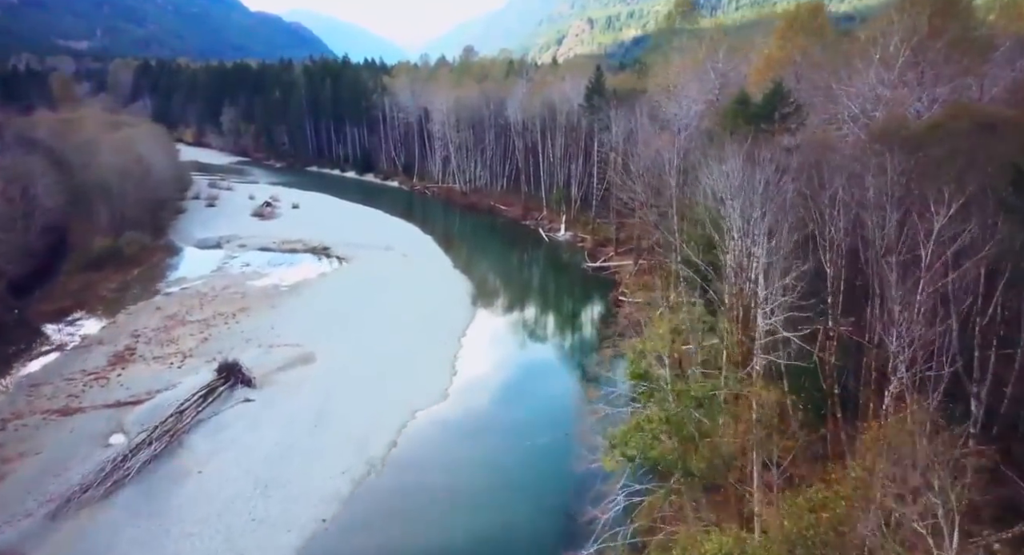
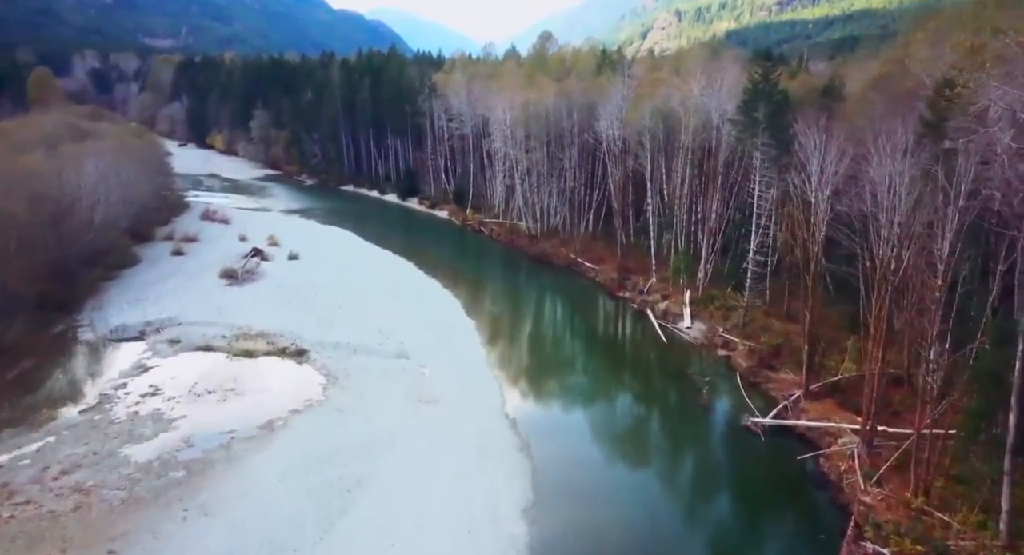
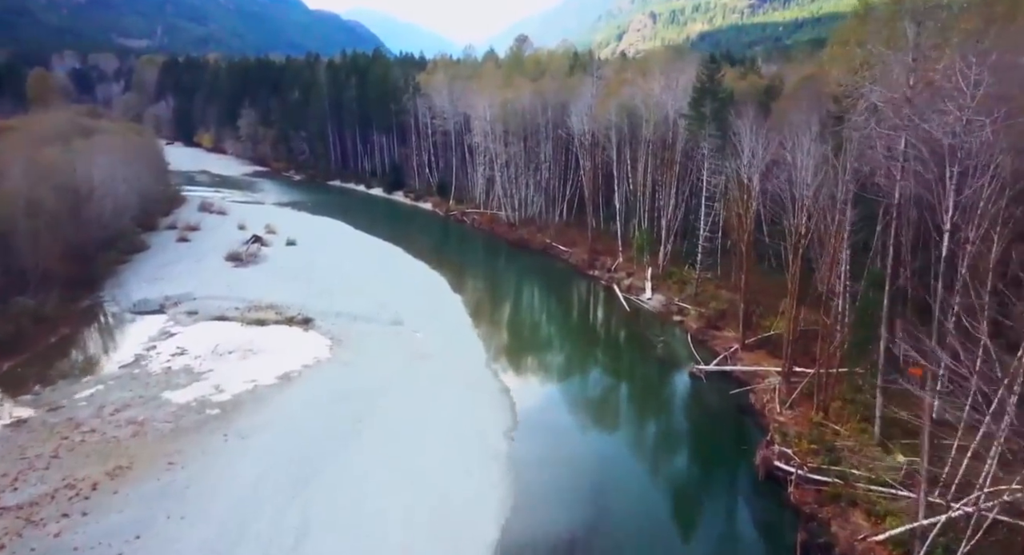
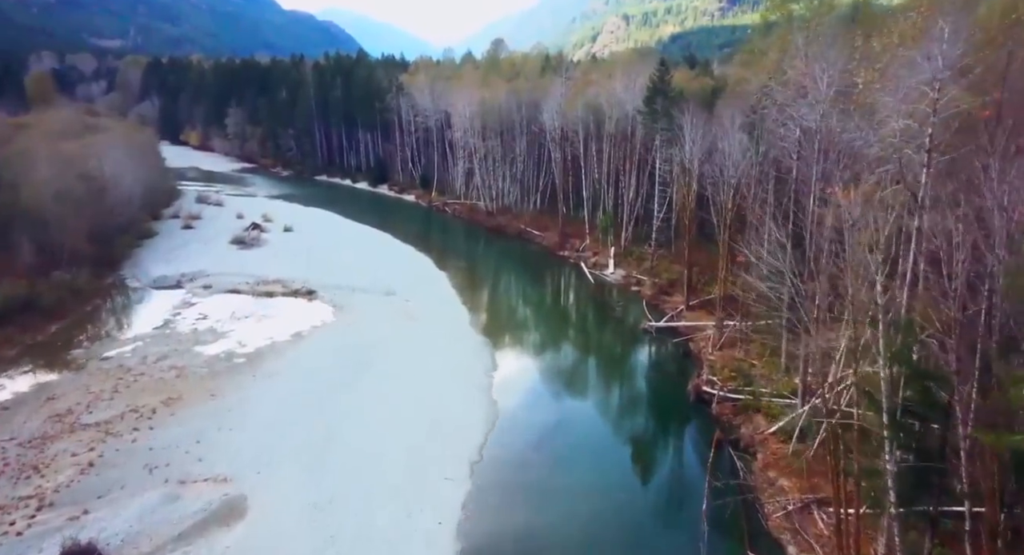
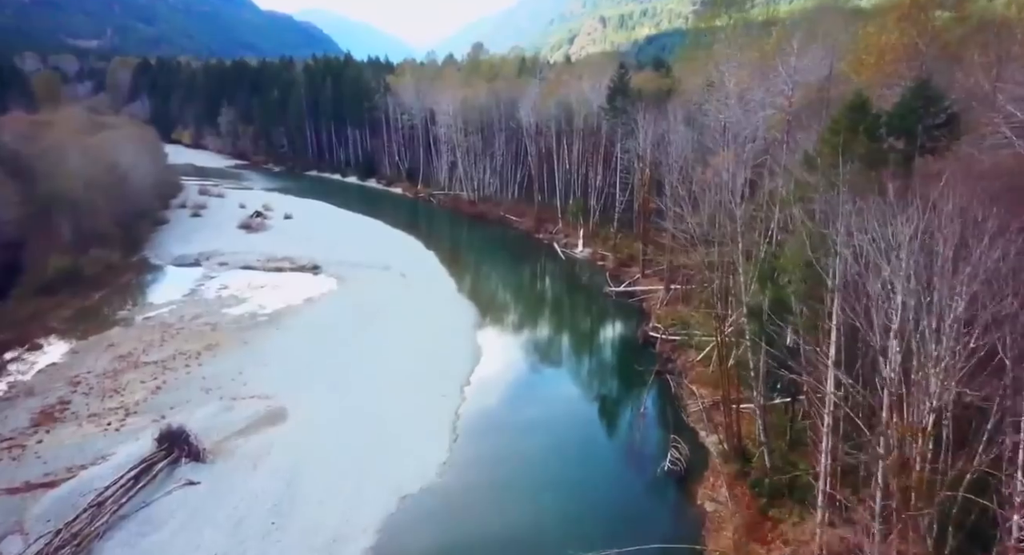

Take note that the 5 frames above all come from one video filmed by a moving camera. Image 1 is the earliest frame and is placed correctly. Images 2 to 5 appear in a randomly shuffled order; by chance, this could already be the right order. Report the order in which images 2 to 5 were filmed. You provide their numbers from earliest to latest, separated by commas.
5, 4, 3, 2
